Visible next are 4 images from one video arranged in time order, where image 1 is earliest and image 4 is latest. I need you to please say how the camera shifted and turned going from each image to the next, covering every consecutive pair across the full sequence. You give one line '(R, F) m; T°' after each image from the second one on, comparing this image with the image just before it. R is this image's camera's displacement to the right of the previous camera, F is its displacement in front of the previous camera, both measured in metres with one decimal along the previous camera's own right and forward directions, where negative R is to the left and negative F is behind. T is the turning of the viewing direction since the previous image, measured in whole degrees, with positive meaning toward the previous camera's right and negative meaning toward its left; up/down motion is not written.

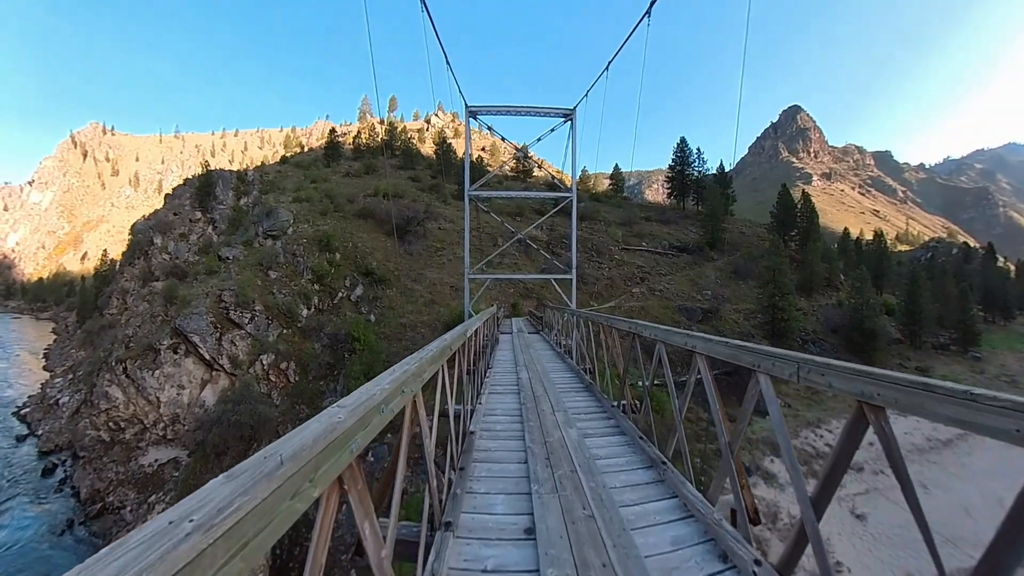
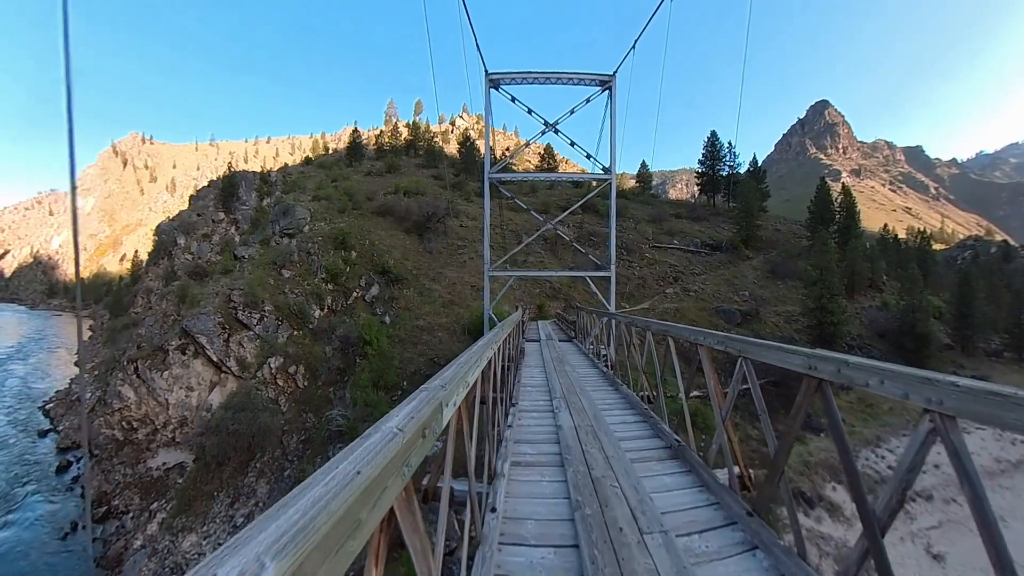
(-0.1, +1.0) m; -3°
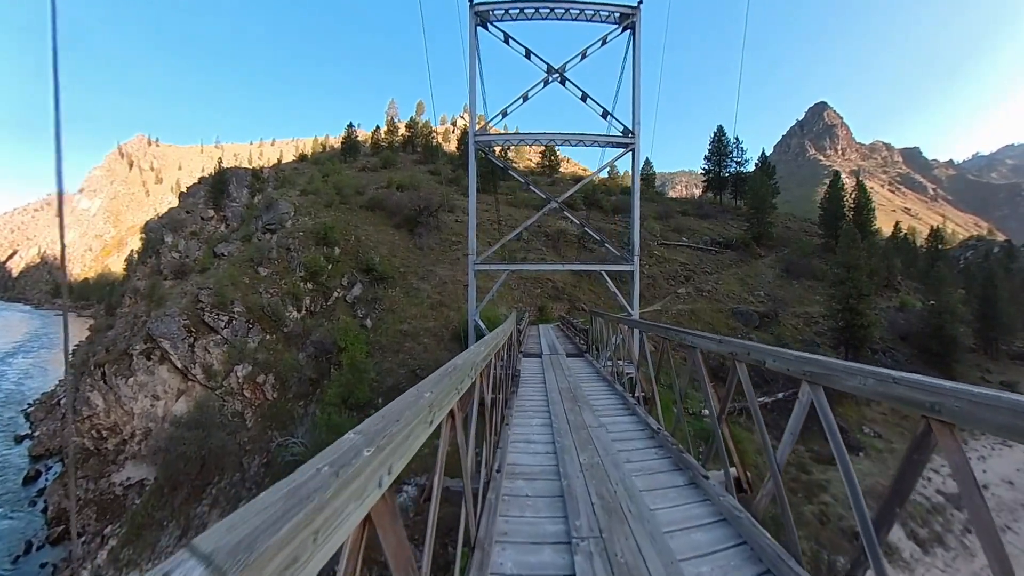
(+0.1, +1.3) m; 0°
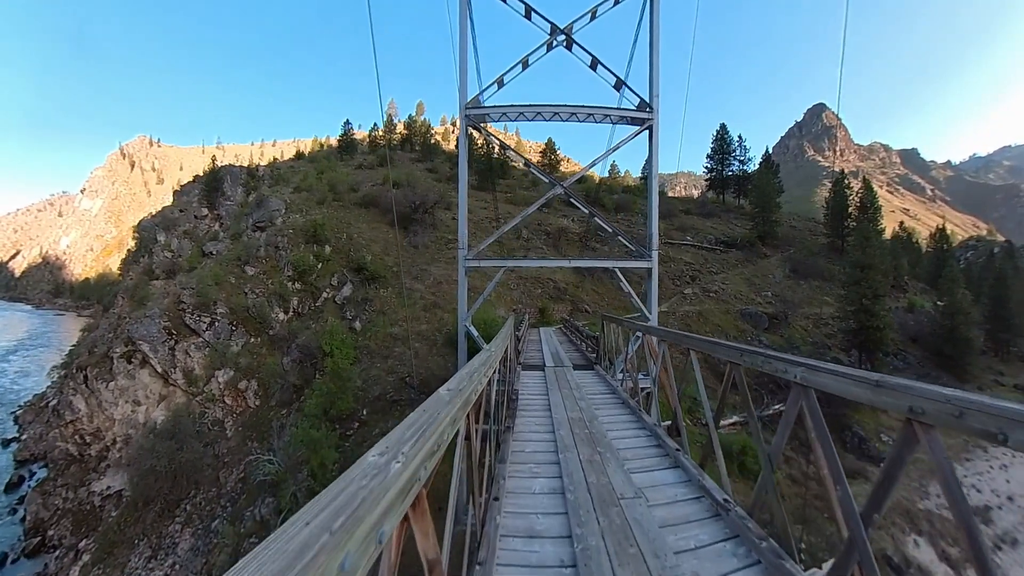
(0.0, +0.6) m; 0°
